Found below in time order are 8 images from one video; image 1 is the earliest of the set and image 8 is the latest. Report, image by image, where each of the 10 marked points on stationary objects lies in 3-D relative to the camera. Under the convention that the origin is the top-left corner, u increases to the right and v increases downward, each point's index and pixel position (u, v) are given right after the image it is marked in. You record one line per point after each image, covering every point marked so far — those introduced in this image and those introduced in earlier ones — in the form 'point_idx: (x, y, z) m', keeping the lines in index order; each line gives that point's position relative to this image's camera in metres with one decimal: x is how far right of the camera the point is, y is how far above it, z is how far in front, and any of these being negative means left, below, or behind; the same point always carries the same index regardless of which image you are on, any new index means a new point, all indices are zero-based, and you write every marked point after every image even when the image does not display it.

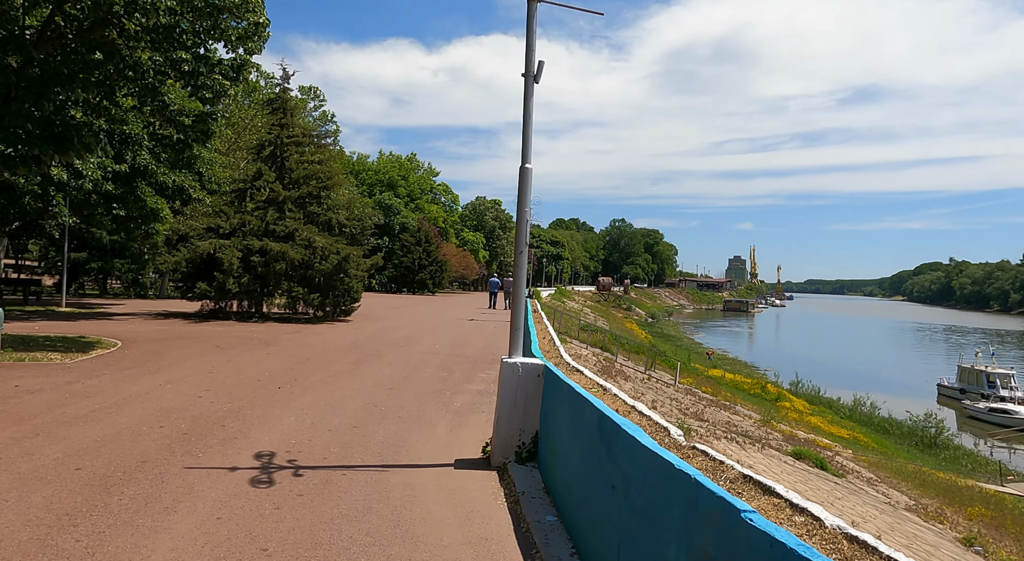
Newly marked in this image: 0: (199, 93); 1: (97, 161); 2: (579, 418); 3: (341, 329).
0: (-5.8, +3.5, +13.6) m
1: (-9.8, +2.8, +17.6) m
2: (+0.4, -0.8, +4.4) m
3: (-4.3, -1.2, +18.5) m
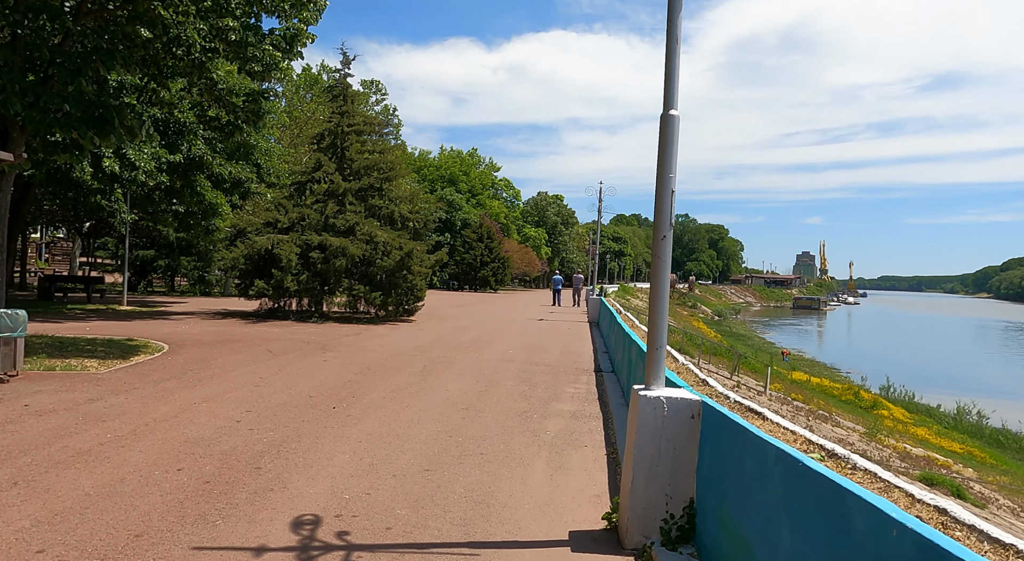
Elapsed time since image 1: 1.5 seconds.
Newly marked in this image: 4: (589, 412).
0: (-4.3, +3.5, +12.2) m
1: (-8.1, +2.9, +16.5) m
2: (+1.1, -0.8, +2.5) m
3: (-2.4, -1.2, +16.9) m
4: (+0.9, -1.6, +8.7) m
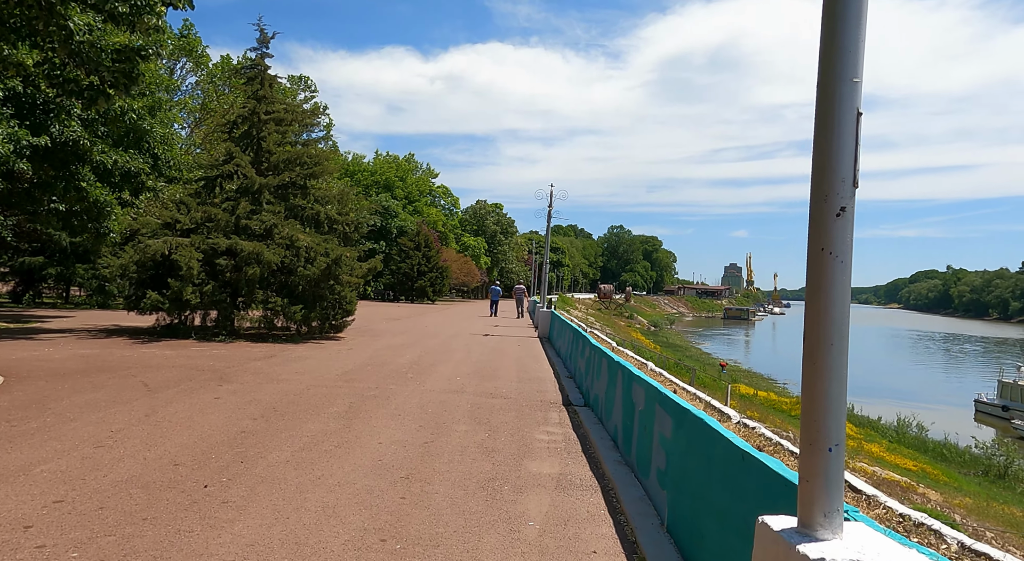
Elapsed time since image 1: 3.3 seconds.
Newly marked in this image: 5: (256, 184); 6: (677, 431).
0: (-5.0, +3.4, +9.3) m
1: (-9.1, +2.7, +13.3) m
2: (+1.3, -0.9, +0.2) m
3: (-3.5, -1.4, +14.2) m
4: (+0.6, -1.7, +6.3) m
5: (-5.9, +2.2, +17.0) m
6: (+1.1, -1.0, +5.0) m
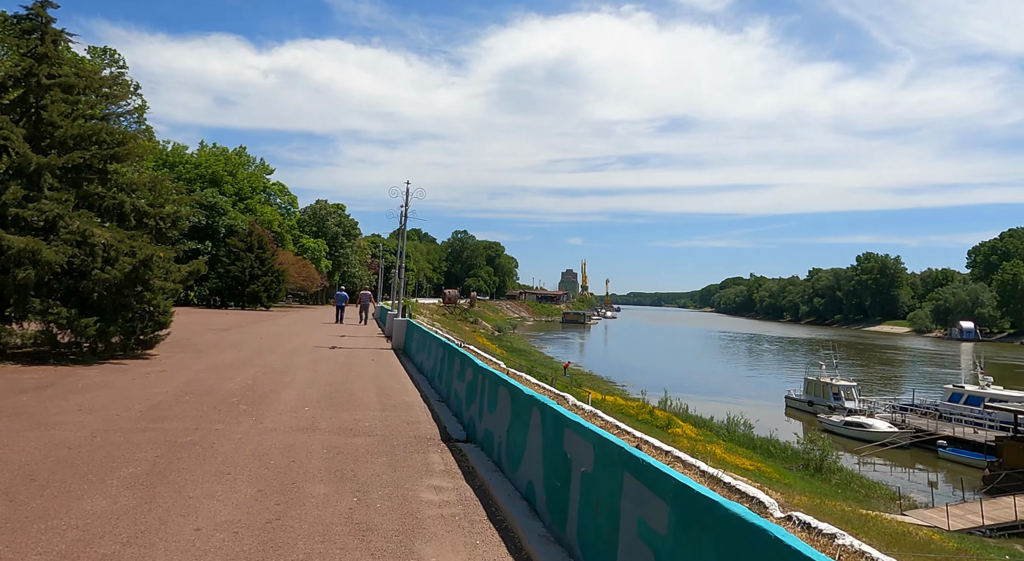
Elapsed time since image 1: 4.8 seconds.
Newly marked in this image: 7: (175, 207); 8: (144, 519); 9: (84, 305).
0: (-6.1, +3.4, +6.2) m
1: (-10.9, +2.6, +9.2) m
2: (+1.9, -0.9, -1.4) m
3: (-5.7, -1.5, +11.2) m
4: (-0.1, -1.7, +4.4) m
5: (-8.7, +2.2, +13.5) m
6: (+0.8, -1.1, +3.2) m
7: (-7.3, +1.6, +15.8) m
8: (-2.4, -1.6, +4.9) m
9: (-7.9, -0.4, +13.8) m
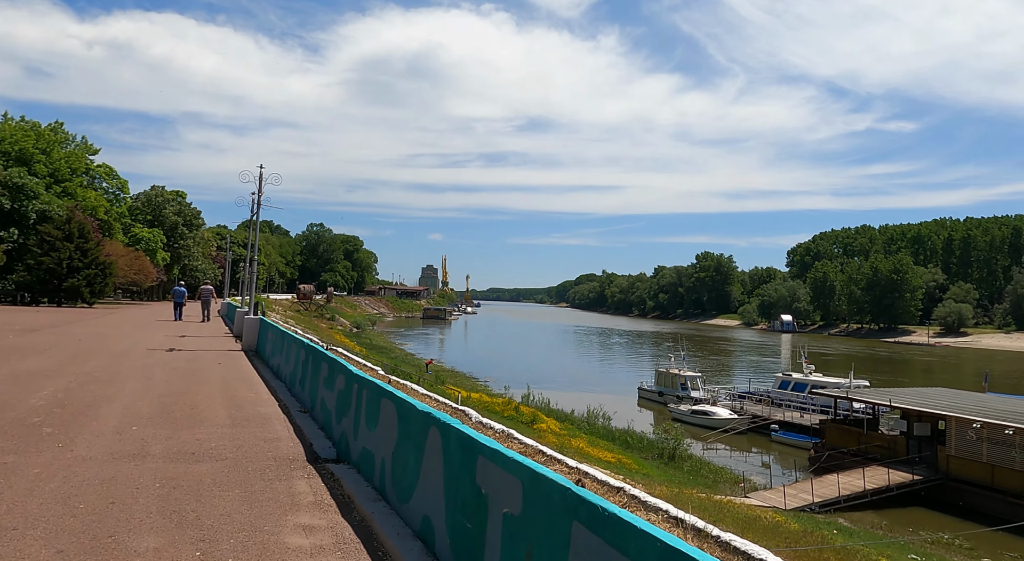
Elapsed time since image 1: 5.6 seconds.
0: (-6.7, +3.5, +3.9) m
1: (-12.1, +2.8, +6.0) m
2: (+2.6, -0.9, -2.0) m
3: (-7.3, -1.3, +9.0) m
4: (-0.5, -1.7, +3.3) m
5: (-10.7, +2.3, +10.6) m
6: (+0.6, -1.0, +2.3) m
7: (-9.7, +1.8, +13.2) m
8: (-2.9, -1.5, +3.3) m
9: (-10.0, -0.3, +11.0) m
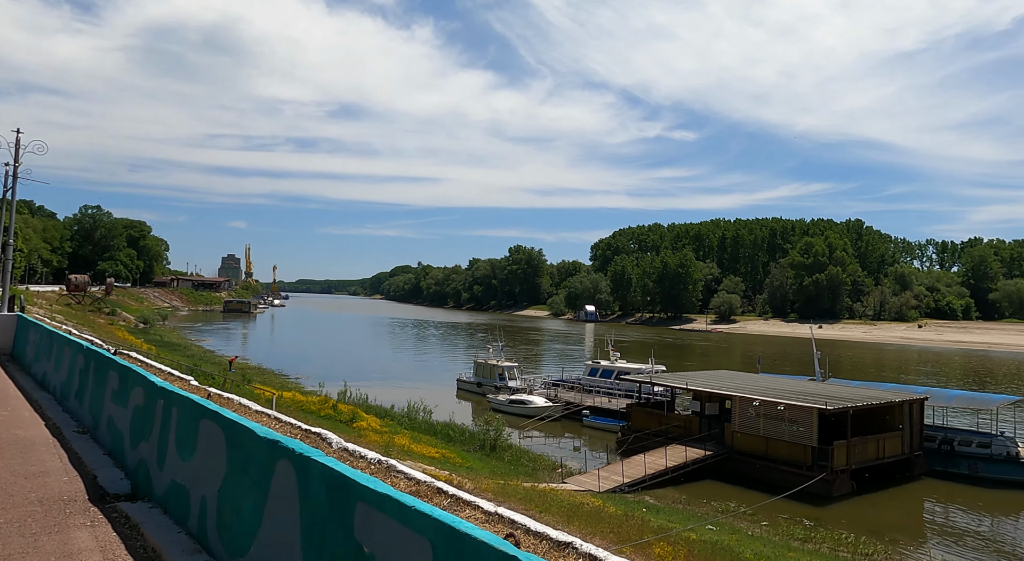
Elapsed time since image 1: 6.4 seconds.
0: (-6.7, +3.6, +0.8) m
1: (-12.4, +2.9, +1.5) m
2: (+3.8, -0.8, -2.6) m
3: (-8.6, -1.1, +5.6) m
4: (-0.5, -1.6, +1.8) m
5: (-12.2, +2.5, +6.3) m
6: (+0.7, -0.9, +1.1) m
7: (-11.9, +2.0, +9.0) m
8: (-2.9, -1.4, +1.2) m
9: (-11.7, -0.1, +6.9) m
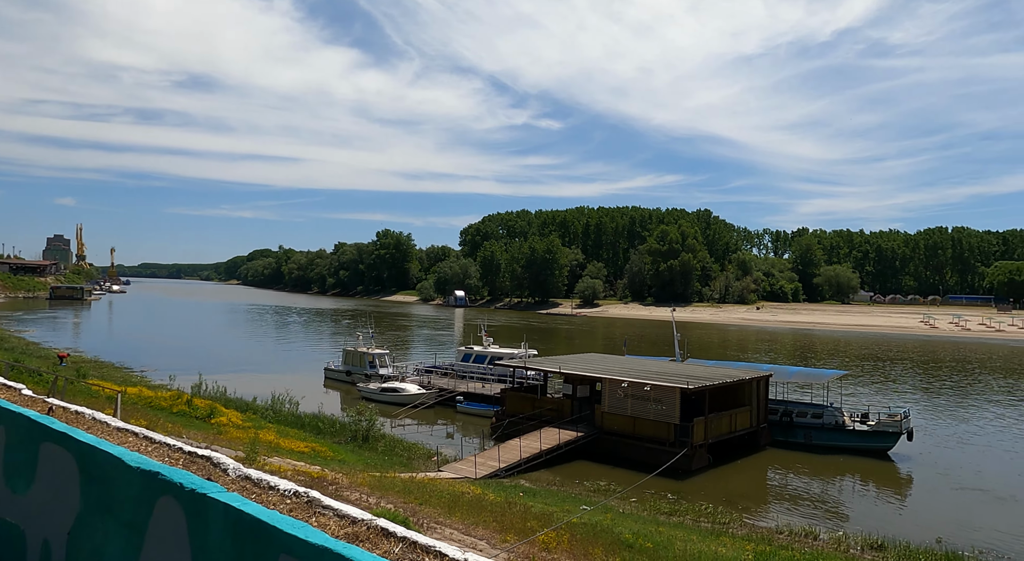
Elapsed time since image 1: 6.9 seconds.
0: (-5.8, +3.7, -1.9) m
1: (-11.5, +3.1, -2.2) m
2: (+5.1, -0.7, -3.3) m
3: (-8.5, -0.9, +2.6) m
4: (+0.1, -1.4, +0.3) m
5: (-12.2, +2.8, +2.6) m
6: (+1.4, -0.8, -0.2) m
7: (-12.4, +2.3, +5.3) m
8: (-2.1, -1.2, -0.7) m
9: (-11.8, +0.2, +3.3) m
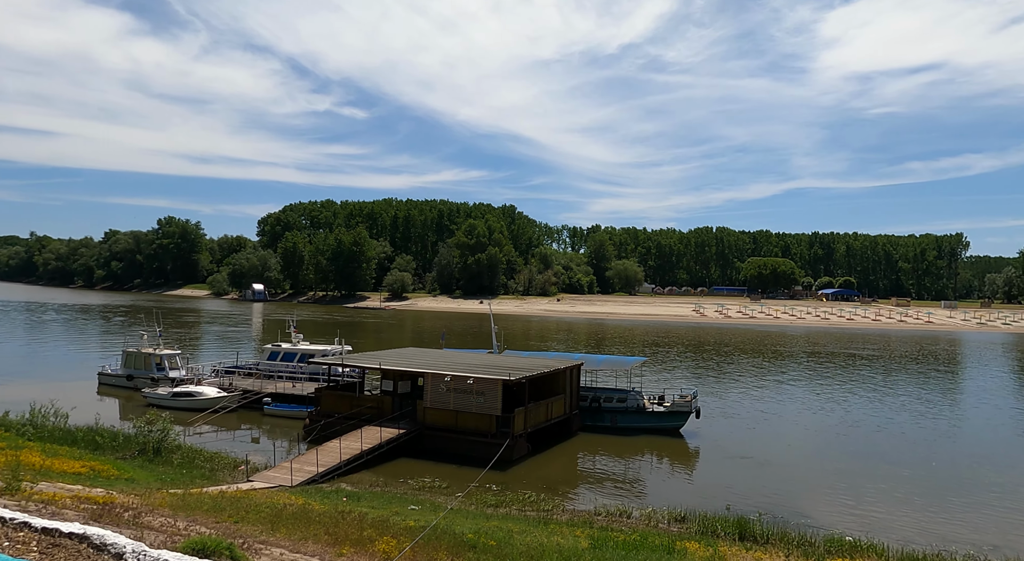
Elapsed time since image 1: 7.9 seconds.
0: (-2.7, +4.4, -6.4) m
1: (-8.1, +3.7, -8.2) m
2: (+8.3, 0.0, -4.7) m
3: (-6.4, -0.3, -2.7) m
4: (+2.5, -0.7, -2.7) m
5: (-10.0, +3.4, -3.8) m
6: (+3.9, -0.1, -2.7) m
7: (-10.9, +2.9, -1.2) m
8: (+0.6, -0.5, -4.2) m
9: (-9.7, +0.8, -2.9) m
